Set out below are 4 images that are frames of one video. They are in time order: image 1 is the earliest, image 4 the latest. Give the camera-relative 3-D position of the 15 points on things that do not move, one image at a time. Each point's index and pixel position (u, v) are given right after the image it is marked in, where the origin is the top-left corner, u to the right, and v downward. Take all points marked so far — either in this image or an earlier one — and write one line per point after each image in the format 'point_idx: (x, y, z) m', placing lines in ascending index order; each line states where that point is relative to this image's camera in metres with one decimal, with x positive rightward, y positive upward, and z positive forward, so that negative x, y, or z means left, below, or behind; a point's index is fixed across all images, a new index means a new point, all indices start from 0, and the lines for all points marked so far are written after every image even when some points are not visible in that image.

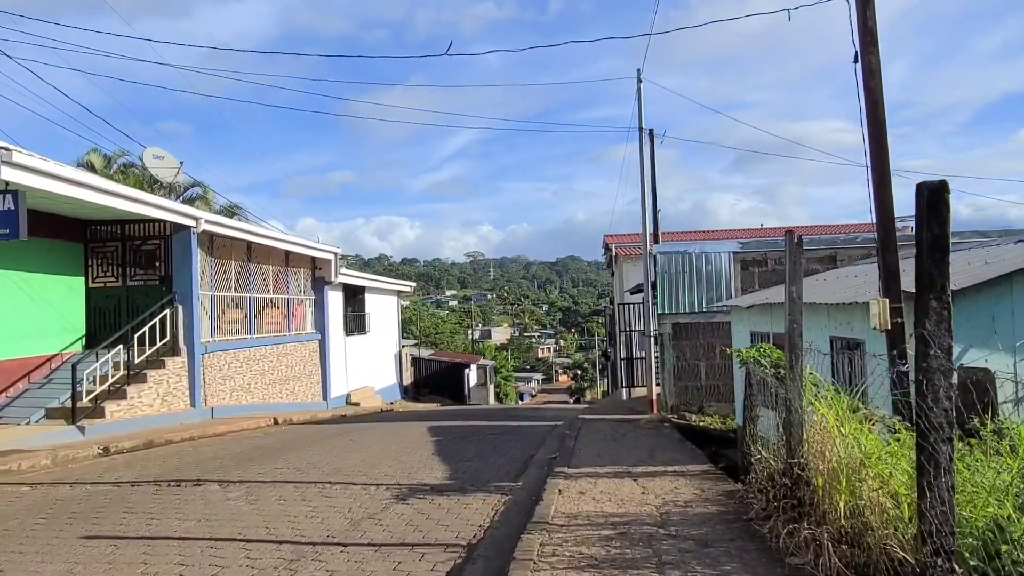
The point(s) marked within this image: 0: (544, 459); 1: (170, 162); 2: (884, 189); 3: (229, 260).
0: (+0.4, -2.1, +9.0) m
1: (-7.6, +2.8, +15.9) m
2: (+3.5, +0.9, +6.8) m
3: (-7.4, +0.7, +18.8) m
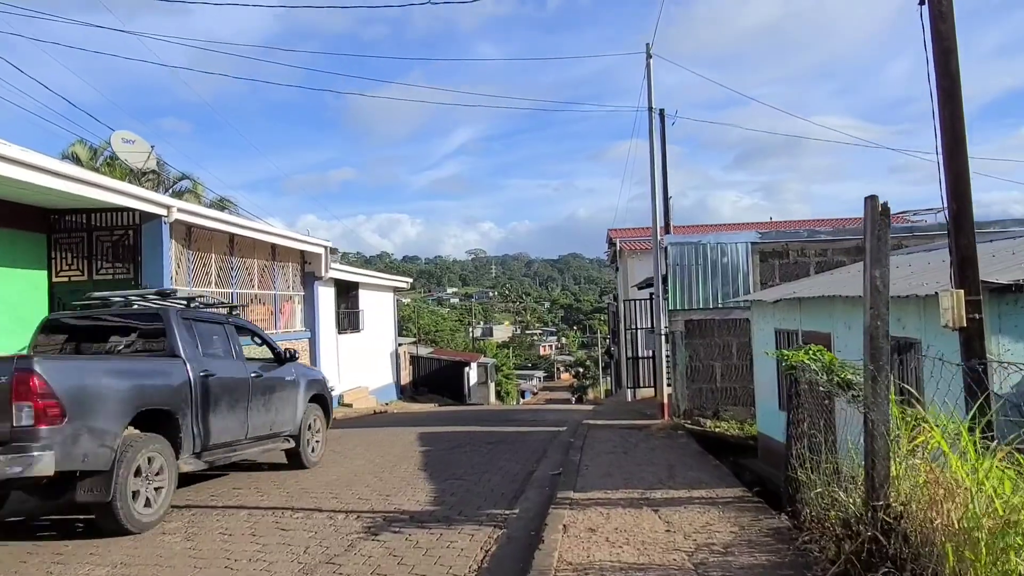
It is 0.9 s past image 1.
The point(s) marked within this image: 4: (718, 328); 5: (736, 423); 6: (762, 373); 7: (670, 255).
0: (+0.4, -2.0, +7.9) m
1: (-7.6, +2.9, +14.7) m
2: (+3.5, +1.0, +5.6) m
3: (-7.4, +0.9, +17.6) m
4: (+3.9, -0.8, +13.5) m
5: (+4.1, -2.5, +13.2) m
6: (+4.0, -1.4, +11.5) m
7: (+3.0, +0.6, +13.8) m
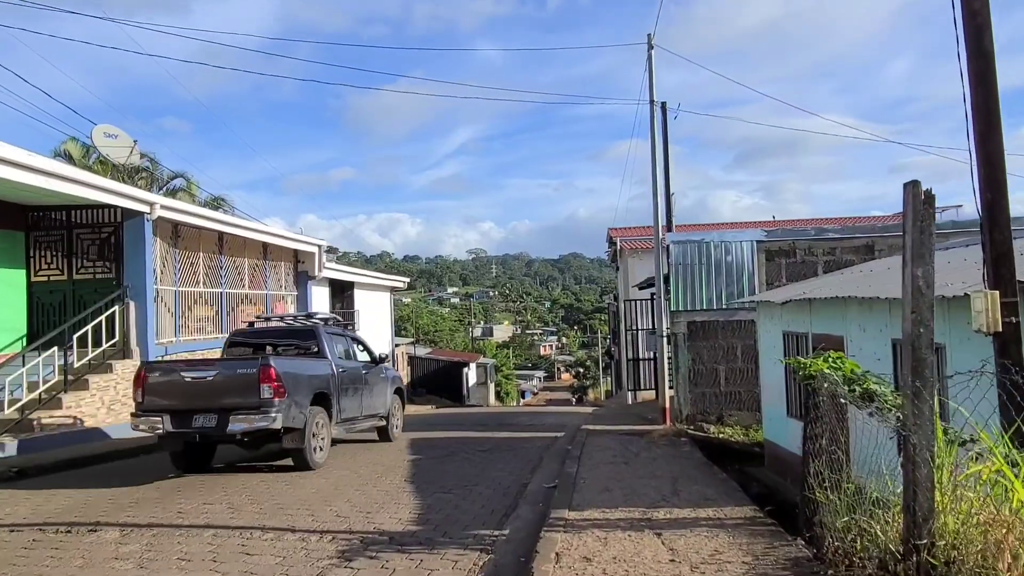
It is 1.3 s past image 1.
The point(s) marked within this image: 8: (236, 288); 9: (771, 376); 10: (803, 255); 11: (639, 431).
0: (+0.3, -2.0, +7.3) m
1: (-7.7, +2.9, +14.2) m
2: (+3.4, +1.0, +5.1) m
3: (-7.5, +0.9, +17.1) m
4: (+3.8, -0.8, +13.0) m
5: (+4.0, -2.5, +12.7) m
6: (+3.9, -1.4, +10.9) m
7: (+3.0, +0.6, +13.3) m
8: (-7.2, 0.0, +18.7) m
9: (+3.9, -1.3, +10.8) m
10: (+5.2, +0.6, +13.0) m
11: (+2.1, -2.4, +11.9) m
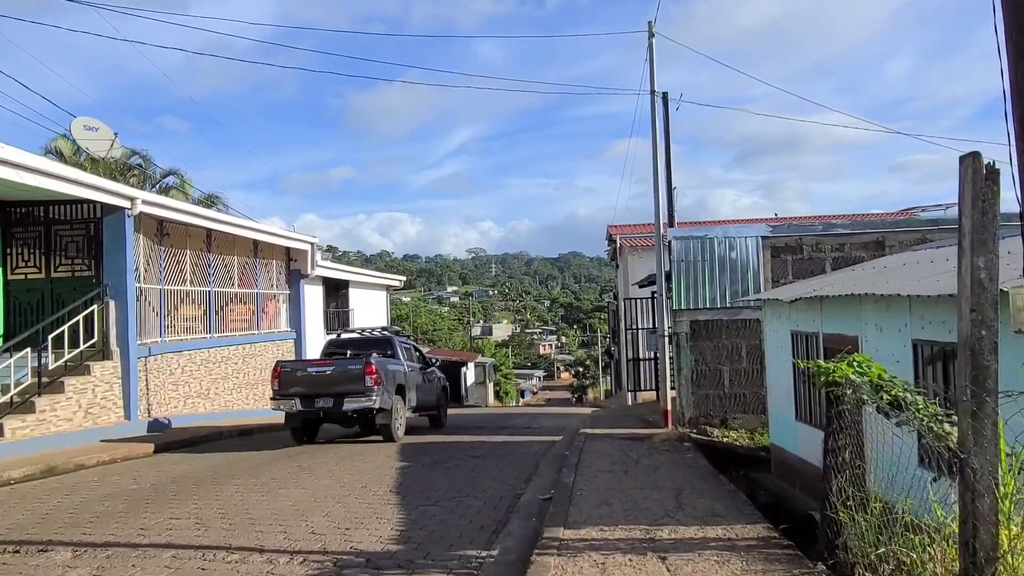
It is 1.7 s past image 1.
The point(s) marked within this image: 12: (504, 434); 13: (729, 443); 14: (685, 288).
0: (+0.2, -2.0, +6.8) m
1: (-7.8, +2.9, +13.7) m
2: (+3.3, +1.1, +4.6) m
3: (-7.6, +0.9, +16.6) m
4: (+3.7, -0.7, +12.5) m
5: (+4.0, -2.4, +12.2) m
6: (+3.8, -1.3, +10.4) m
7: (+2.9, +0.7, +12.8) m
8: (-7.3, 0.0, +18.2) m
9: (+3.8, -1.3, +10.3) m
10: (+5.2, +0.6, +12.5) m
11: (+2.0, -2.3, +11.4) m
12: (-0.1, -2.8, +13.8) m
13: (+3.5, -2.5, +11.7) m
14: (+3.1, 0.0, +12.7) m
